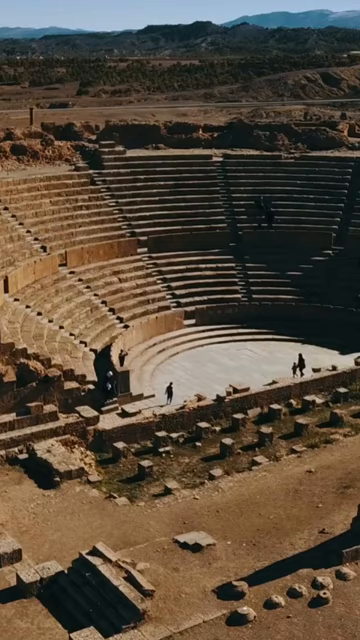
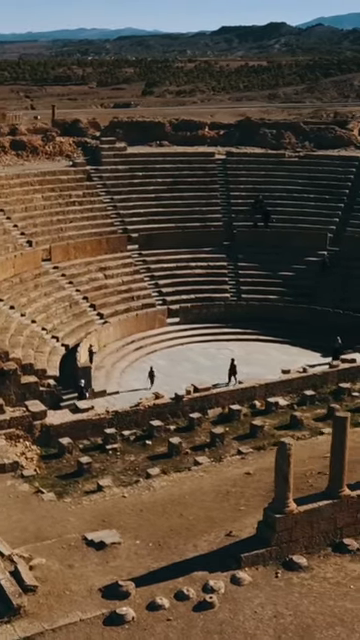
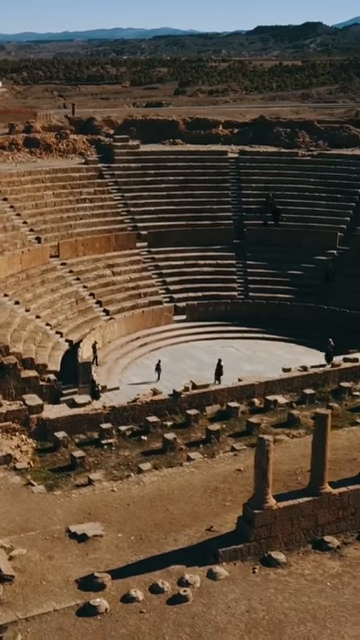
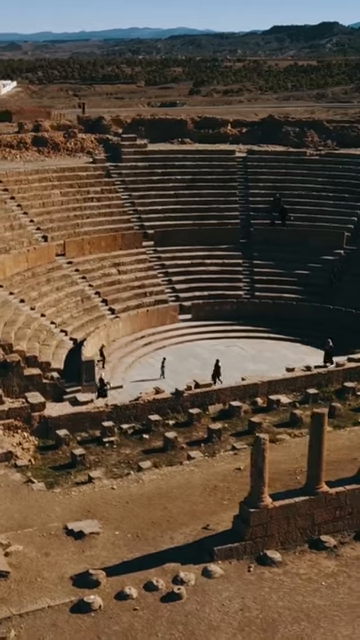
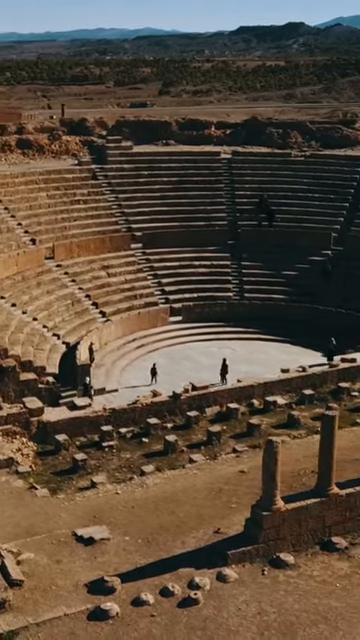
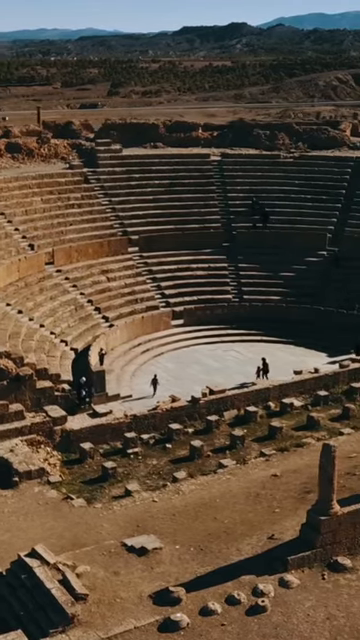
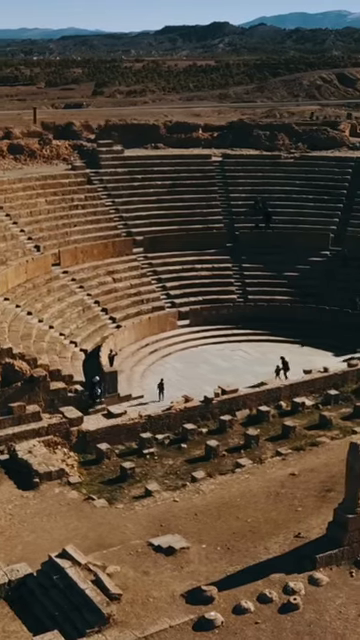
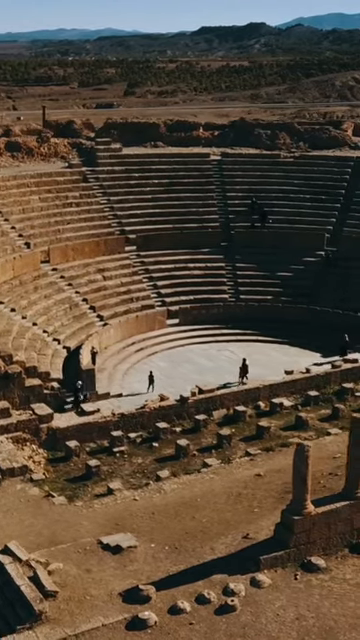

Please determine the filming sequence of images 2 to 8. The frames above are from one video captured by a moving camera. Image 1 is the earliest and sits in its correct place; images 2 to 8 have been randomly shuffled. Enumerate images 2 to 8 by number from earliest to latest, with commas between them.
7, 6, 8, 2, 5, 3, 4
